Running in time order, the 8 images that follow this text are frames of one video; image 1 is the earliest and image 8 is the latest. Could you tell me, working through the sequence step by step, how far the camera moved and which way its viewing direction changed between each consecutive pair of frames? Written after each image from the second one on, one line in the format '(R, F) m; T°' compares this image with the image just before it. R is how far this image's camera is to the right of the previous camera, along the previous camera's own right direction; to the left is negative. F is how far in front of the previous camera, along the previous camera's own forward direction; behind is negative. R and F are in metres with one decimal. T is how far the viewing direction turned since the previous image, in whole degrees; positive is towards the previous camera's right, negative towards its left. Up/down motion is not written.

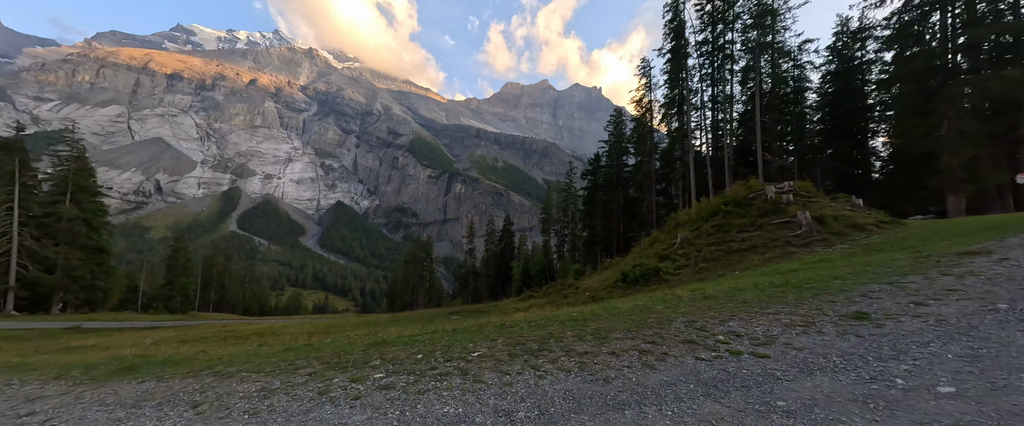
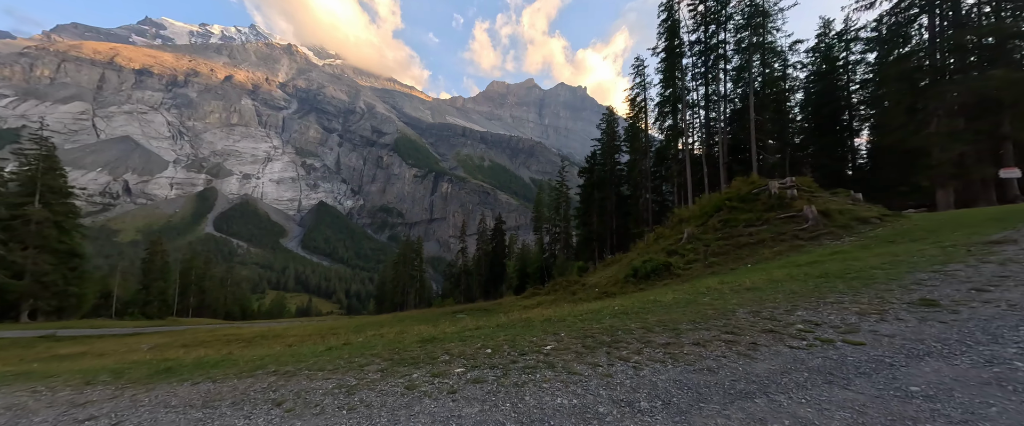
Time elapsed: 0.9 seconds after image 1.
(-1.4, +0.2) m; +2°
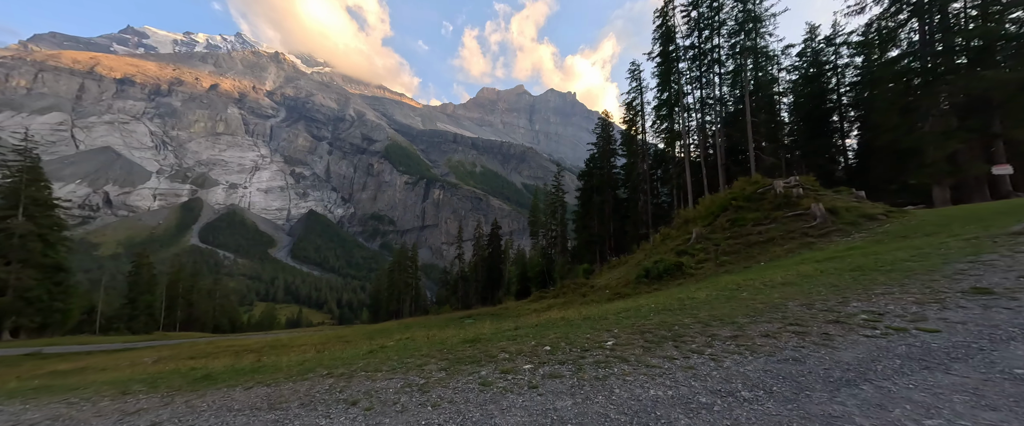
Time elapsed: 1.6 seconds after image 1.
(-1.1, +0.1) m; +1°
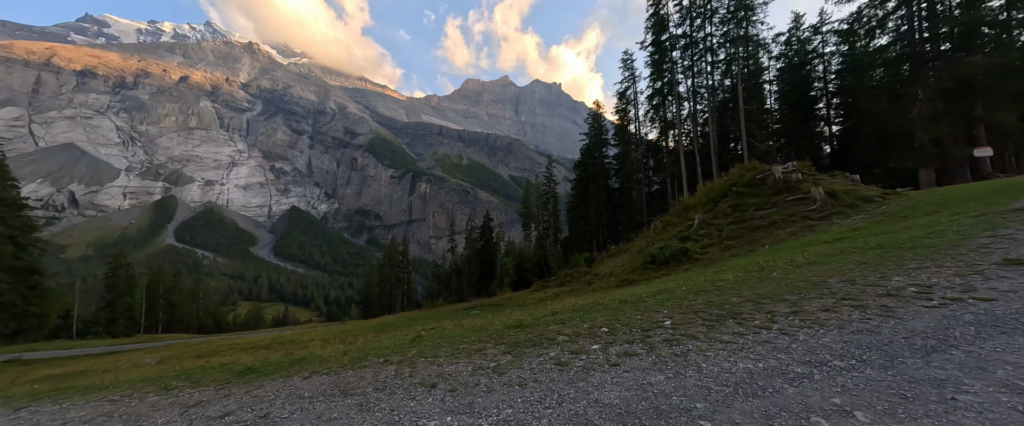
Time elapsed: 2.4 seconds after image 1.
(-1.2, +0.1) m; +2°
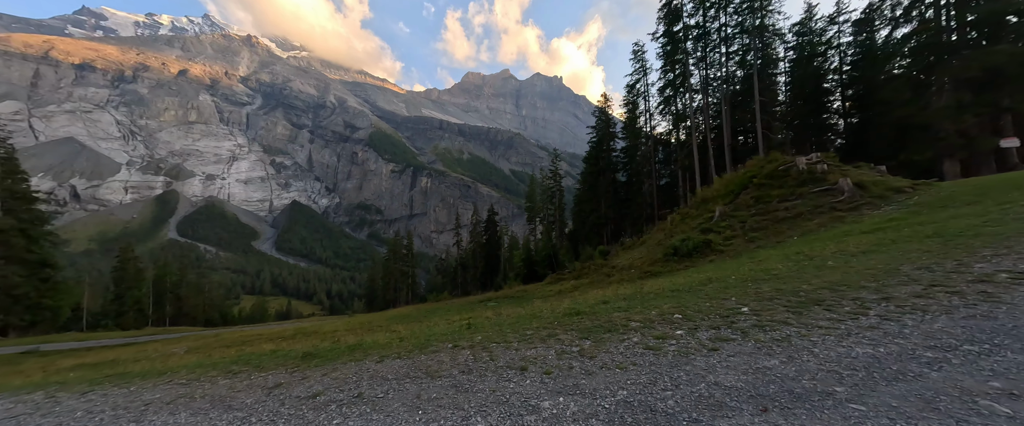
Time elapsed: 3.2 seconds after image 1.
(-1.2, +0.2) m; 0°
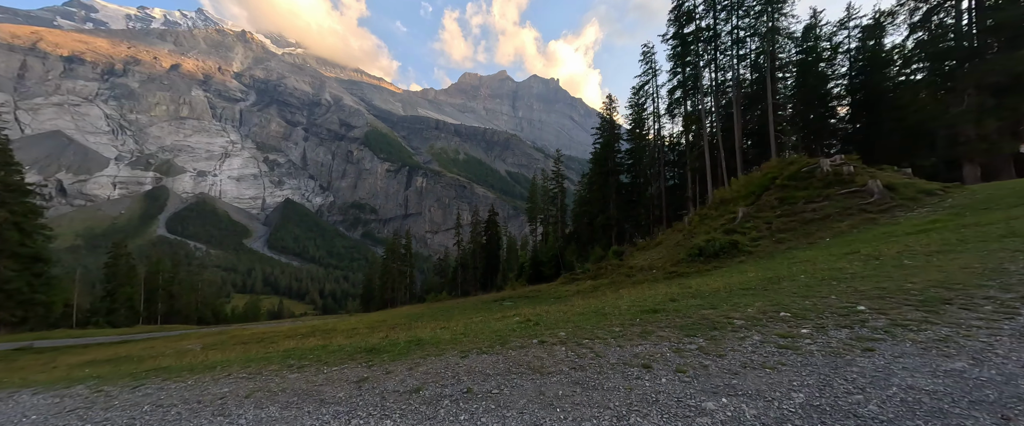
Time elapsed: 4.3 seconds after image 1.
(-1.6, +0.5) m; +1°
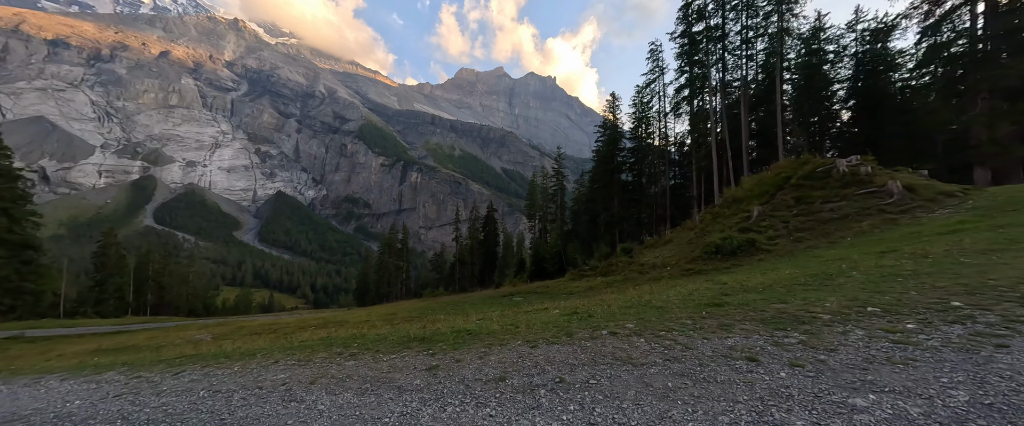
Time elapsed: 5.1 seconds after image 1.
(-1.3, +0.3) m; +1°
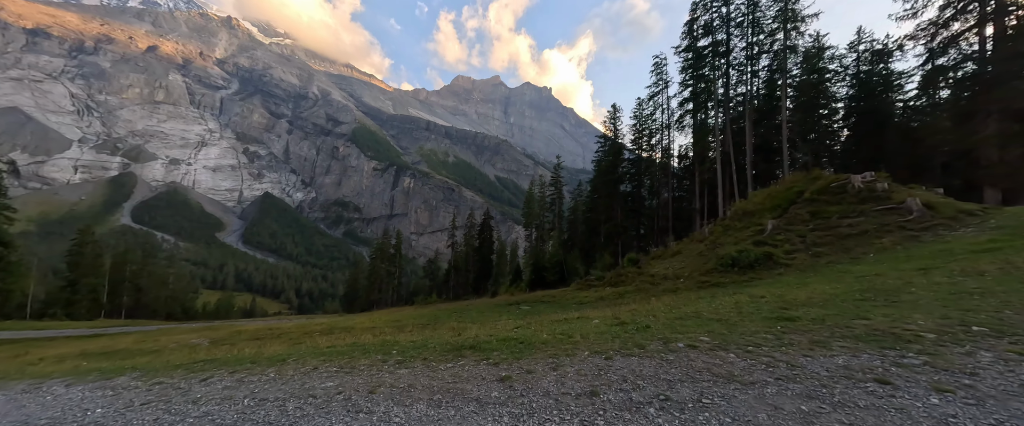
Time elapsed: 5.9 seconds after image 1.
(-1.3, +0.6) m; +2°
